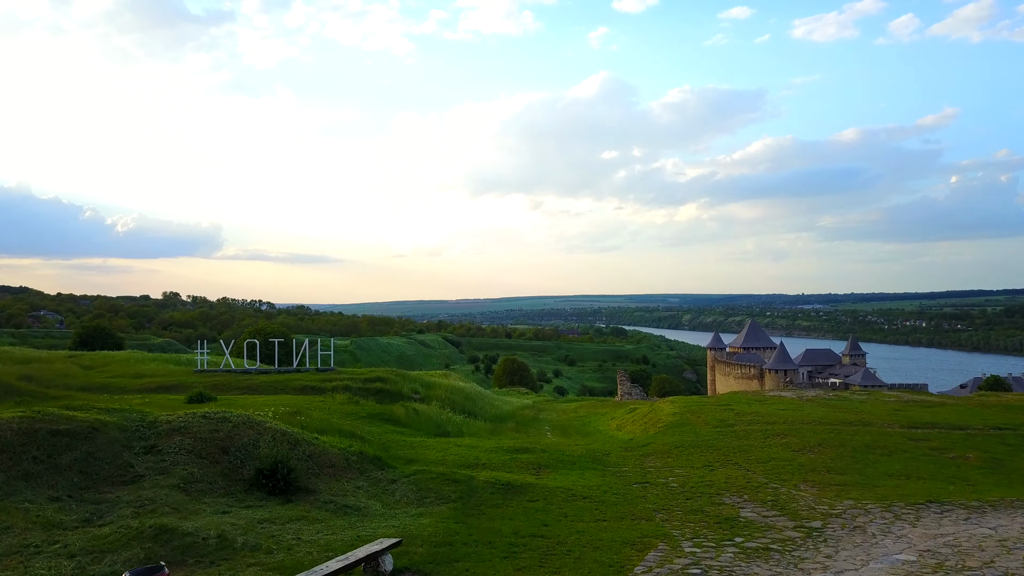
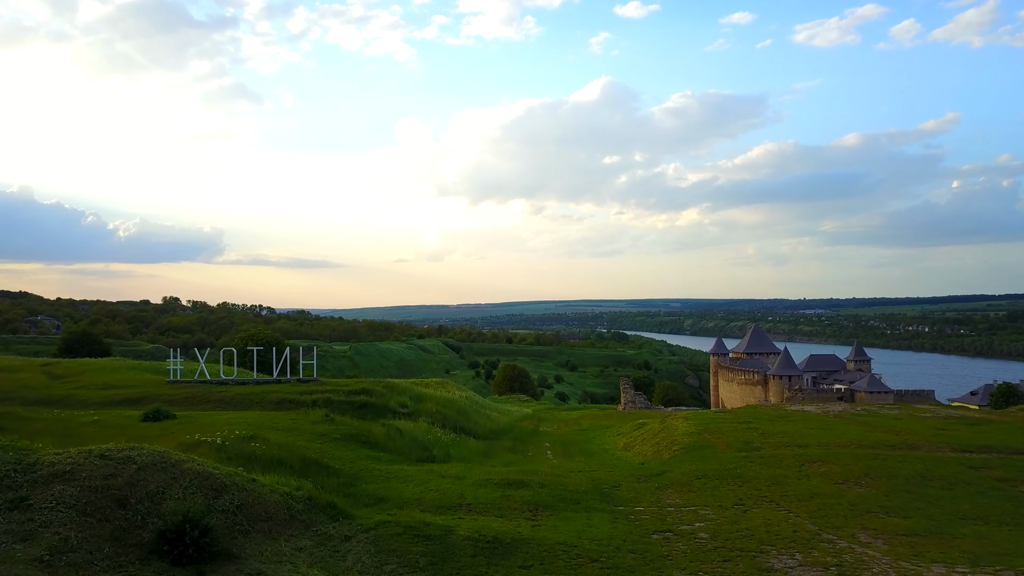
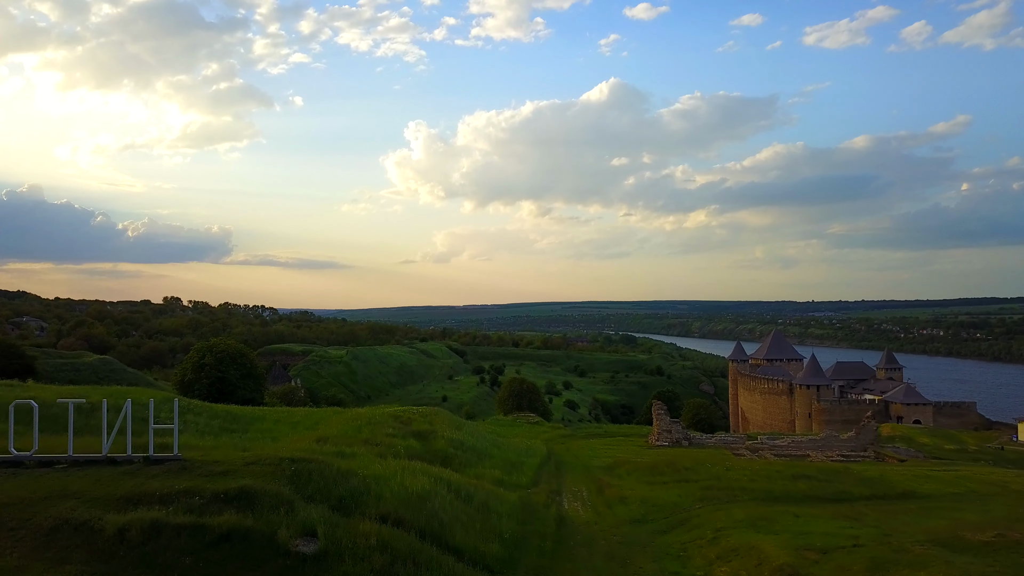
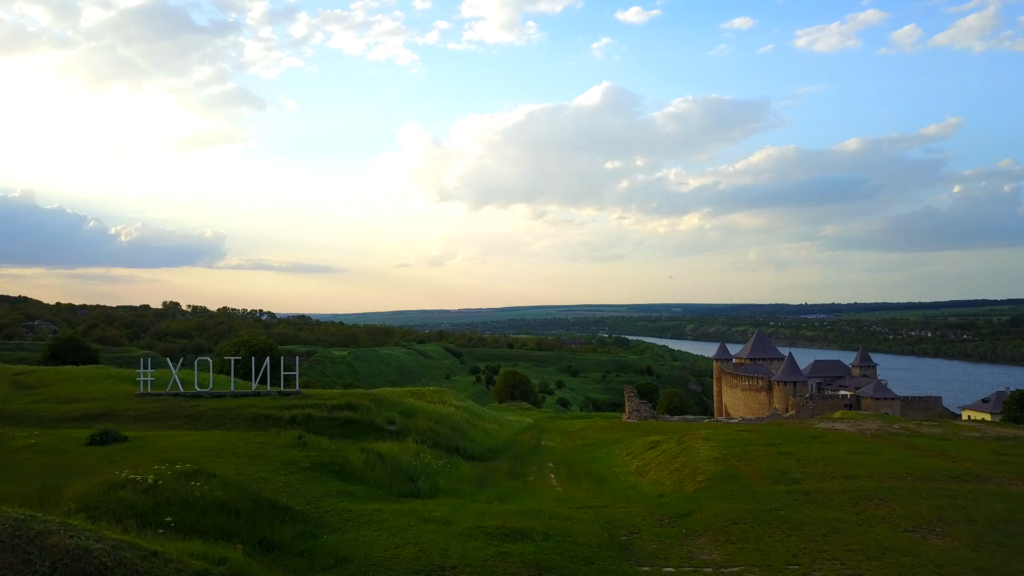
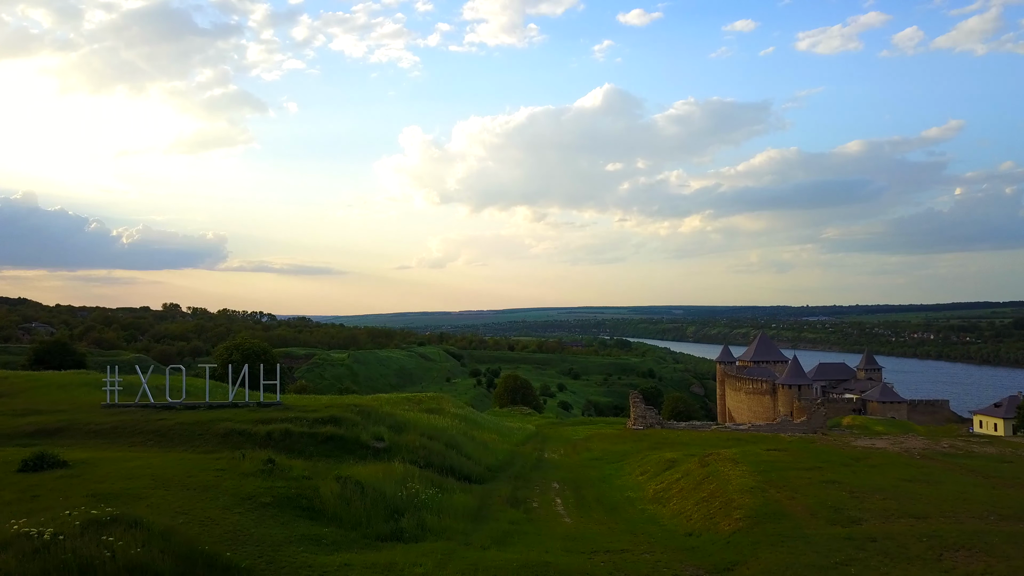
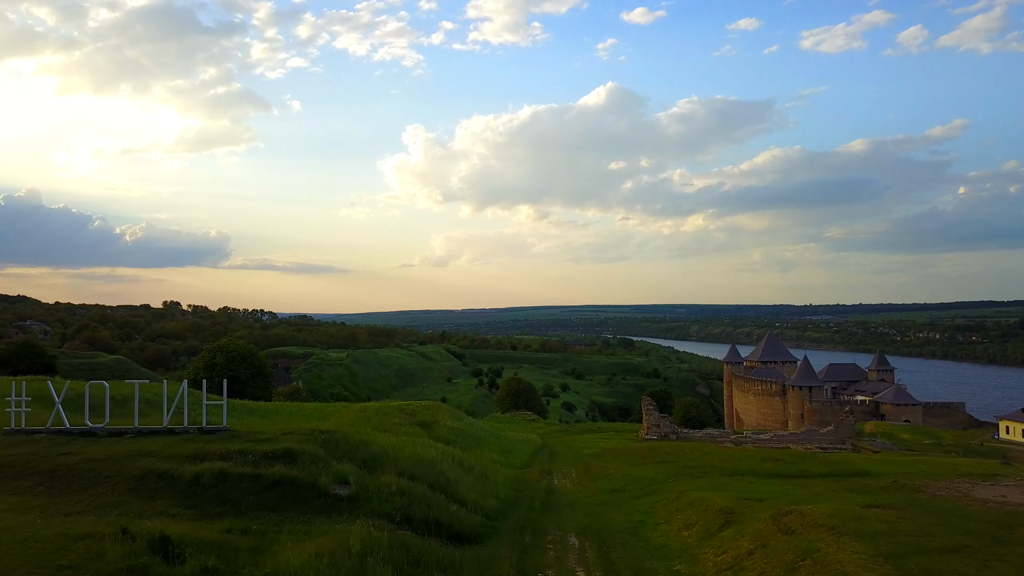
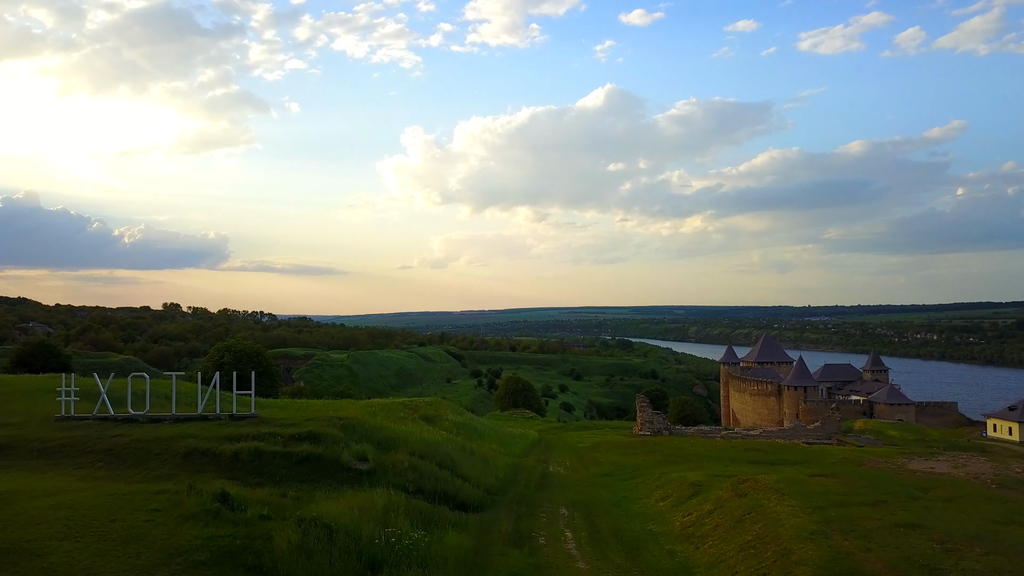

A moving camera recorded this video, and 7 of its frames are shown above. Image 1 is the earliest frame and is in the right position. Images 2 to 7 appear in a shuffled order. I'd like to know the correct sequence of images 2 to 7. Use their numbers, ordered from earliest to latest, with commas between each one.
2, 4, 5, 7, 6, 3
